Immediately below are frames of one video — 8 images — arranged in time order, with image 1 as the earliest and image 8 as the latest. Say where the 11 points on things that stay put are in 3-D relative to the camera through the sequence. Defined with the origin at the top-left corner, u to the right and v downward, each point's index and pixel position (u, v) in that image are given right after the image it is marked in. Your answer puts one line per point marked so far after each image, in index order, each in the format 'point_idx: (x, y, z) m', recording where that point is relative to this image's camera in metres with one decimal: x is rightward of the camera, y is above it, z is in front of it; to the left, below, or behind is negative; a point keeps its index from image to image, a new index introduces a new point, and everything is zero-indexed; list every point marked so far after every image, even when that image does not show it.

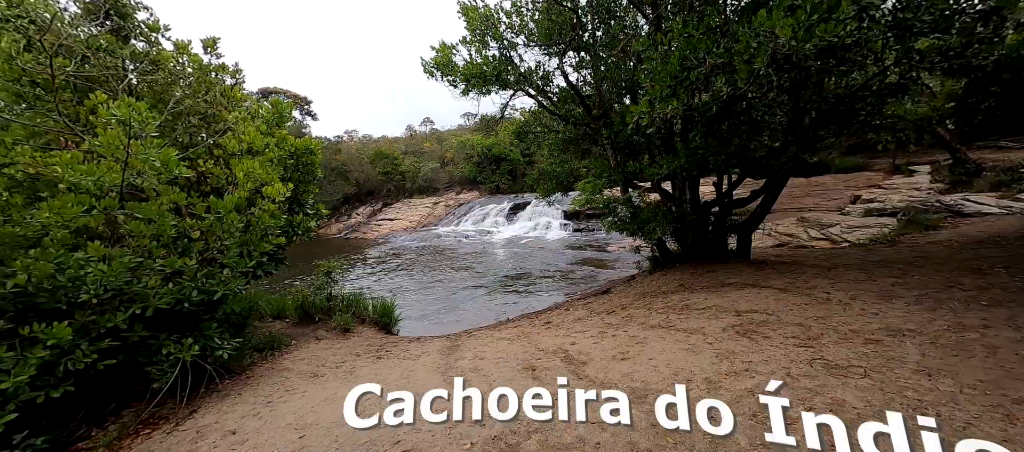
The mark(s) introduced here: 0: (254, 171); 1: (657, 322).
0: (-3.0, +0.6, +4.5) m
1: (+1.8, -1.2, +4.8) m
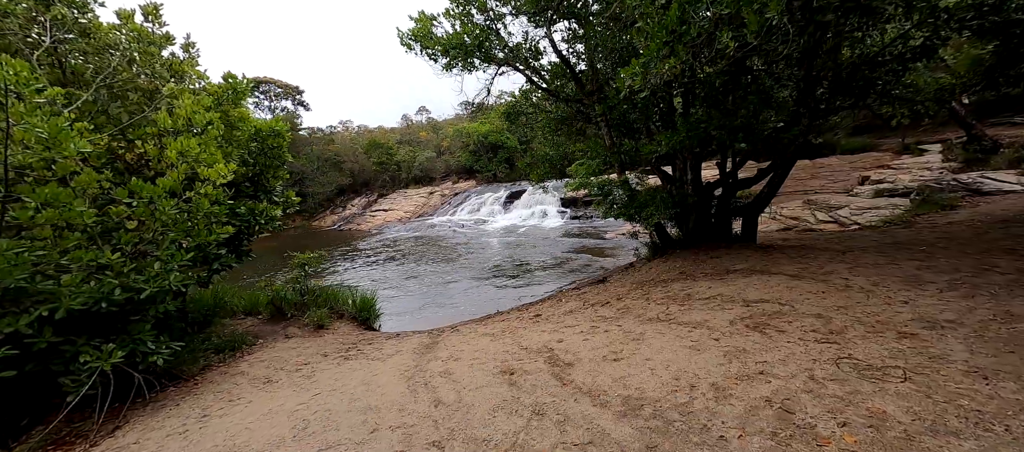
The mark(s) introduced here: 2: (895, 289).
0: (-3.2, +0.8, +3.9) m
1: (+1.6, -1.0, +4.3) m
2: (+4.0, -0.7, +4.1) m
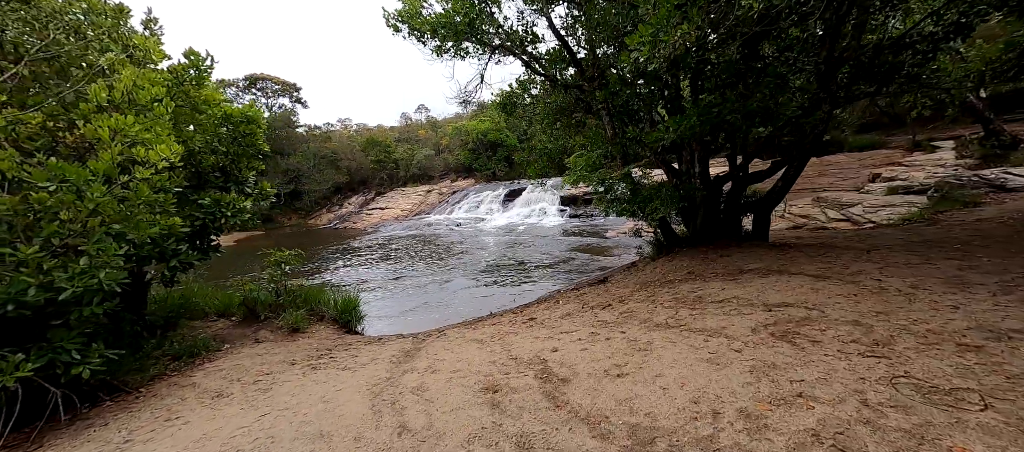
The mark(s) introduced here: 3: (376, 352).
0: (-3.3, +0.9, +3.4) m
1: (+1.5, -0.9, +3.8) m
2: (+3.9, -0.6, +3.6) m
3: (-1.6, -1.5, +4.7) m
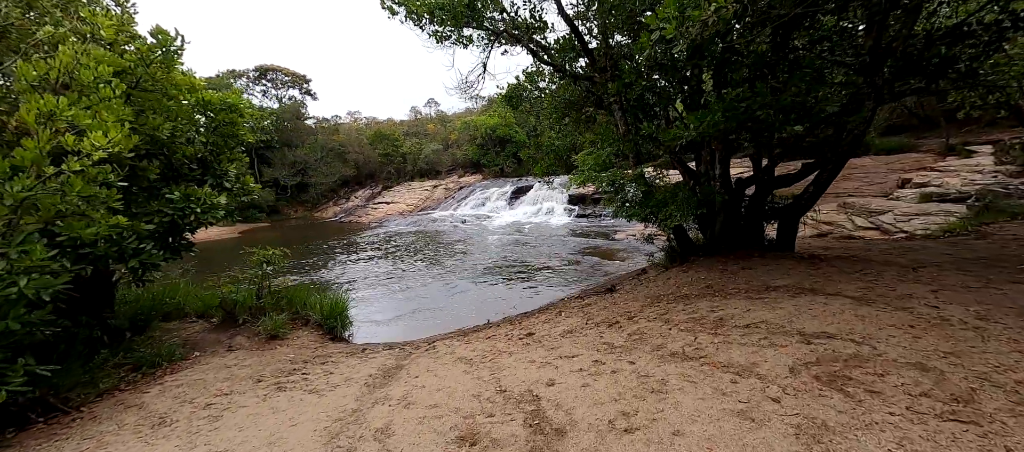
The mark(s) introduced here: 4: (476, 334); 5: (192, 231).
0: (-3.3, +0.9, +2.9) m
1: (+1.4, -1.0, +3.2) m
2: (+3.8, -0.8, +3.0) m
3: (-1.7, -1.5, +4.2) m
4: (-0.5, -1.4, +5.2) m
5: (-4.2, -0.1, +5.1) m
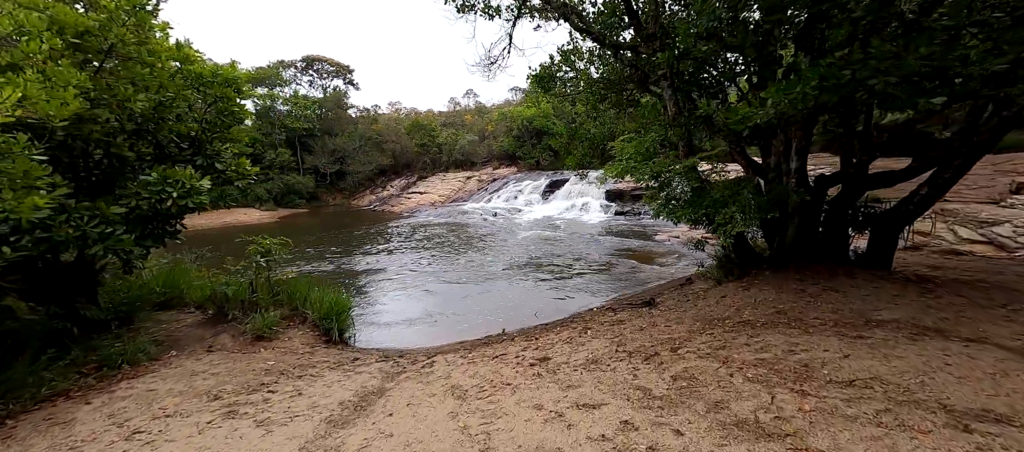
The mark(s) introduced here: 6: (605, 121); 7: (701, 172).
0: (-3.3, +1.0, +2.4) m
1: (+1.4, -1.1, +2.2) m
2: (+3.7, -0.9, +1.7) m
3: (-1.6, -1.4, +3.5) m
4: (-0.3, -1.4, +4.4) m
5: (-4.0, +0.1, +4.6) m
6: (+1.7, +1.9, +7.2) m
7: (+2.4, +0.7, +5.0) m
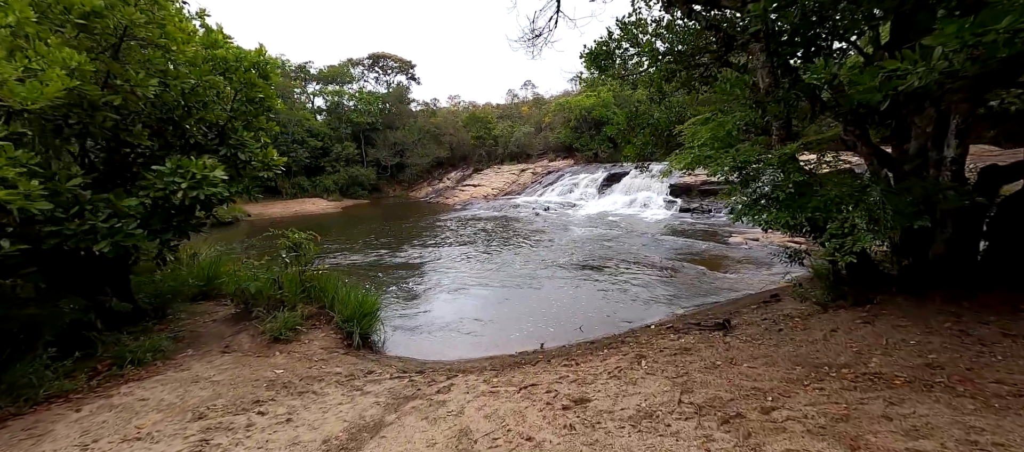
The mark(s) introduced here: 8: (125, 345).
0: (-3.2, +1.0, +2.0) m
1: (+1.3, -1.1, +1.3) m
2: (+3.6, -1.1, +0.4) m
3: (-1.4, -1.4, +3.0) m
4: (0.0, -1.4, +3.6) m
5: (-3.5, +0.2, +4.4) m
6: (+2.5, +1.9, +6.1) m
7: (+2.8, +0.6, +3.9) m
8: (-3.9, -1.2, +4.0) m
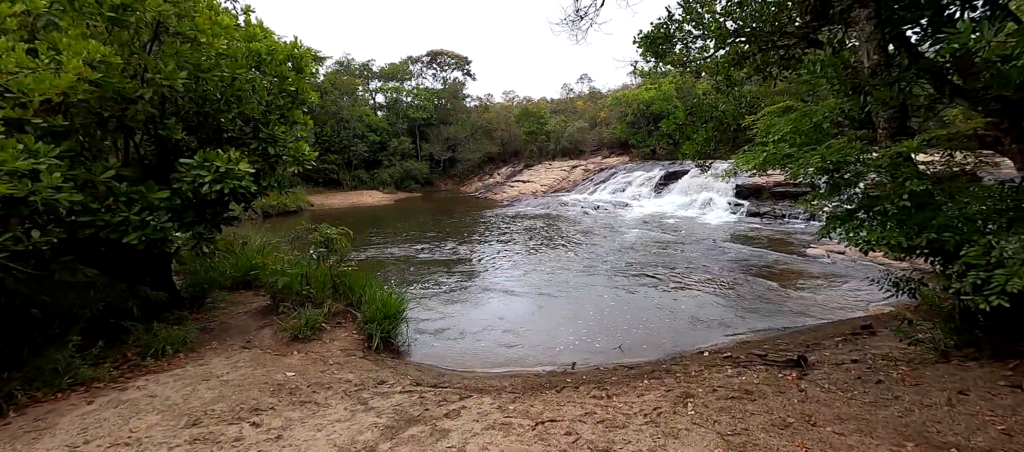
0: (-3.1, +1.1, +2.0) m
1: (+1.2, -1.3, +0.6) m
2: (+3.3, -1.3, -0.5) m
3: (-1.4, -1.4, +2.7) m
4: (+0.1, -1.4, +3.2) m
5: (-3.2, +0.3, +4.4) m
6: (+3.0, +1.8, +5.2) m
7: (+3.1, +0.5, +3.0) m
8: (-3.7, -1.1, +4.1) m
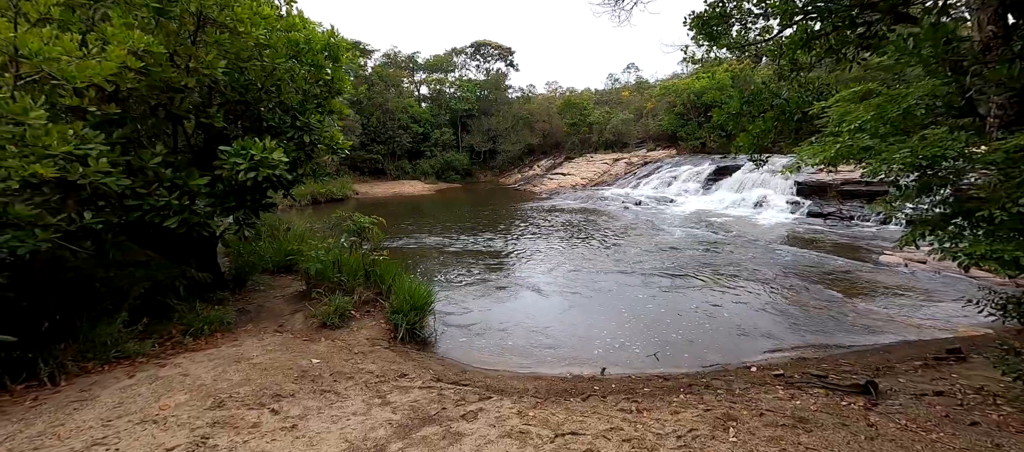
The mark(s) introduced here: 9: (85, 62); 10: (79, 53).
0: (-3.0, +1.2, +2.1) m
1: (+1.1, -1.3, +0.3) m
2: (+3.1, -1.4, -1.0) m
3: (-1.2, -1.4, +2.7) m
4: (+0.3, -1.4, +3.0) m
5: (-2.8, +0.4, +4.4) m
6: (+3.5, +1.8, +4.6) m
7: (+3.3, +0.4, +2.4) m
8: (-3.4, -0.9, +4.2) m
9: (-3.1, +1.2, +2.8) m
10: (-3.3, +1.3, +3.0) m
